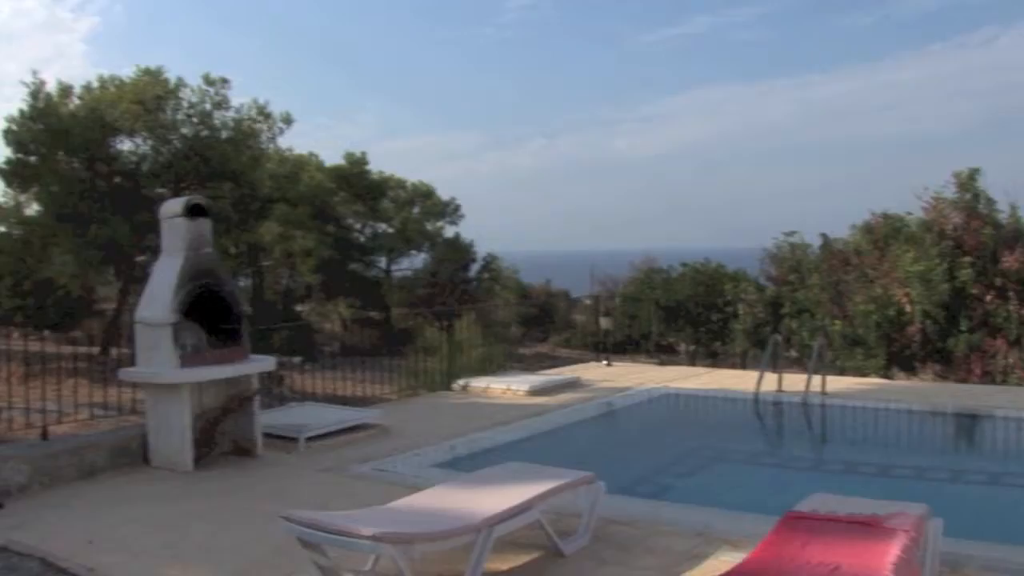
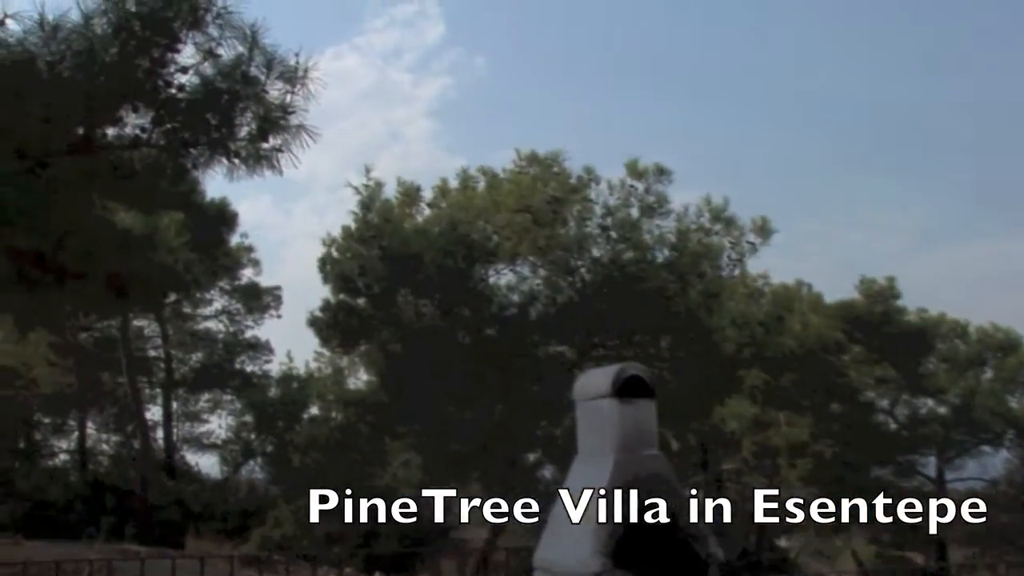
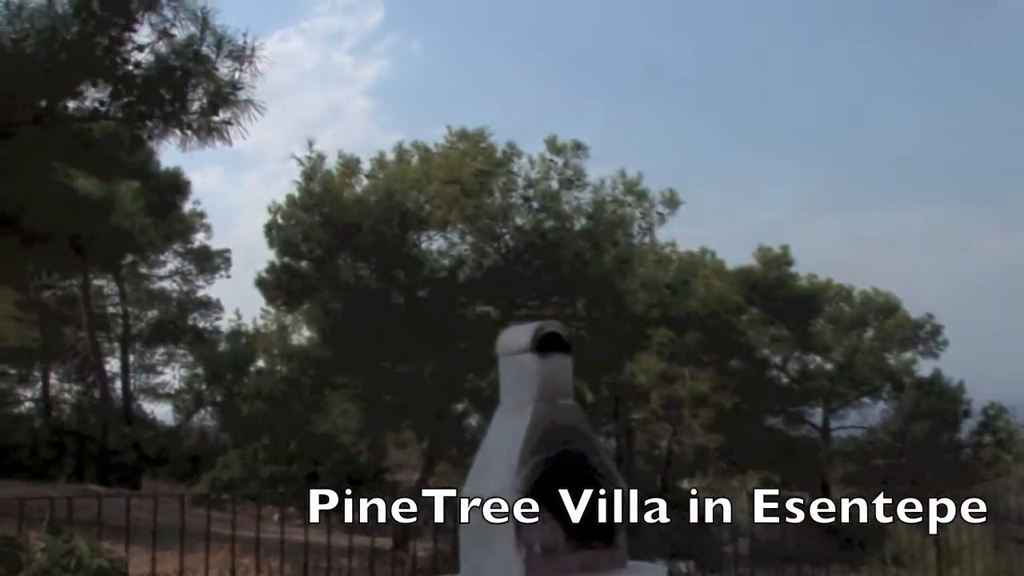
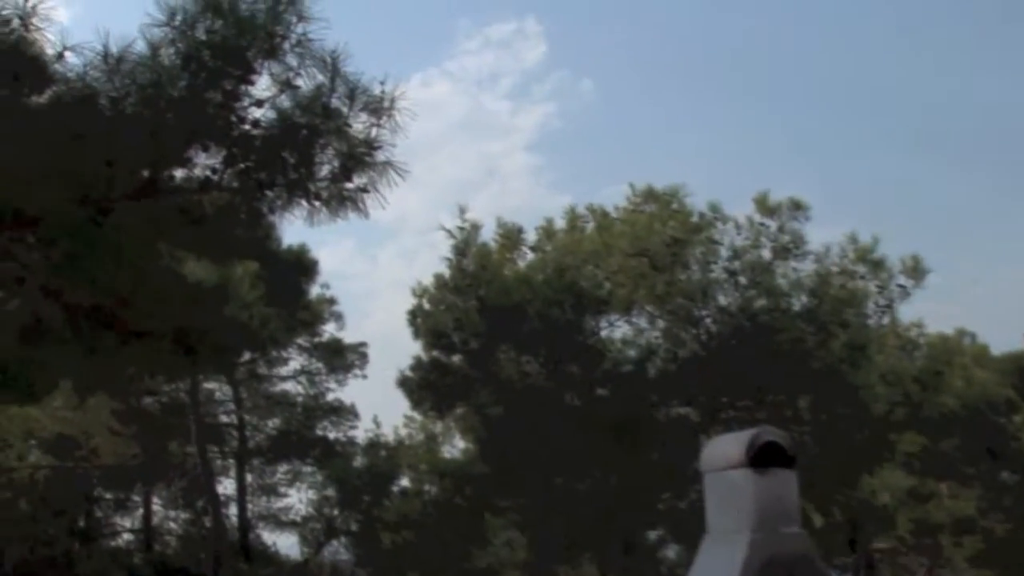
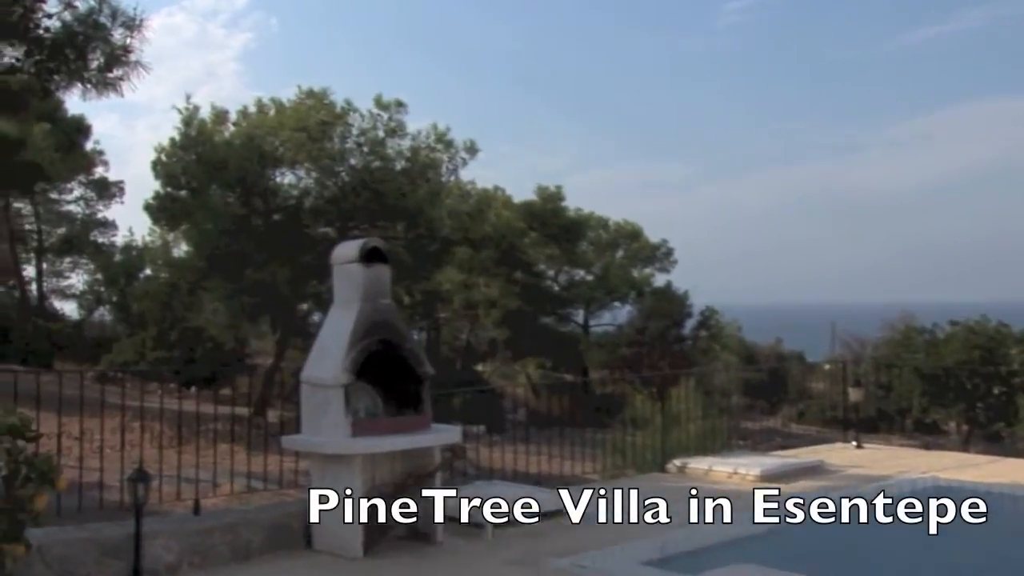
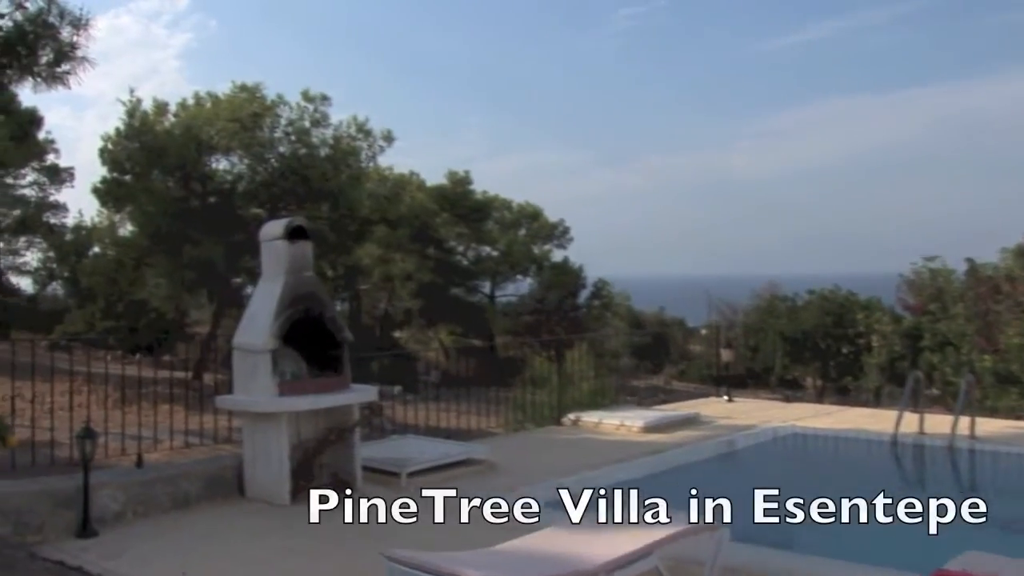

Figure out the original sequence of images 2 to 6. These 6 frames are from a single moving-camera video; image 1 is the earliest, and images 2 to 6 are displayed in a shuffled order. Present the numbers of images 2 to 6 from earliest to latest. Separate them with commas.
6, 5, 3, 2, 4
